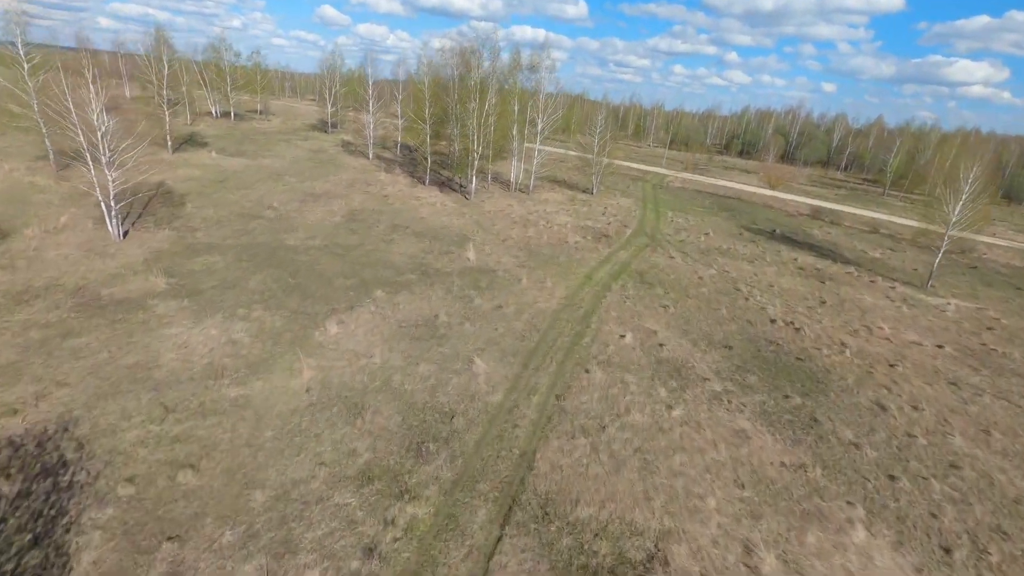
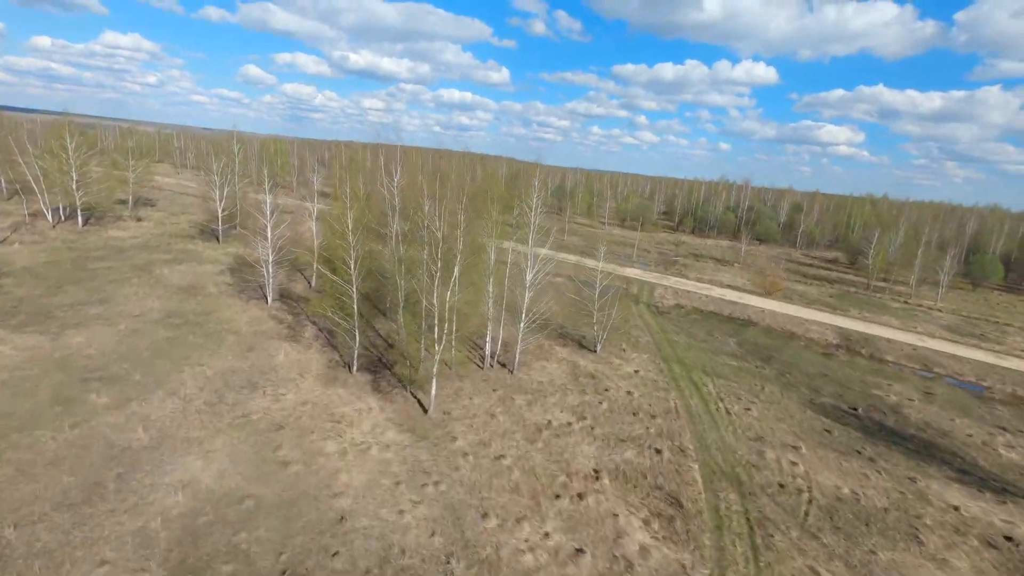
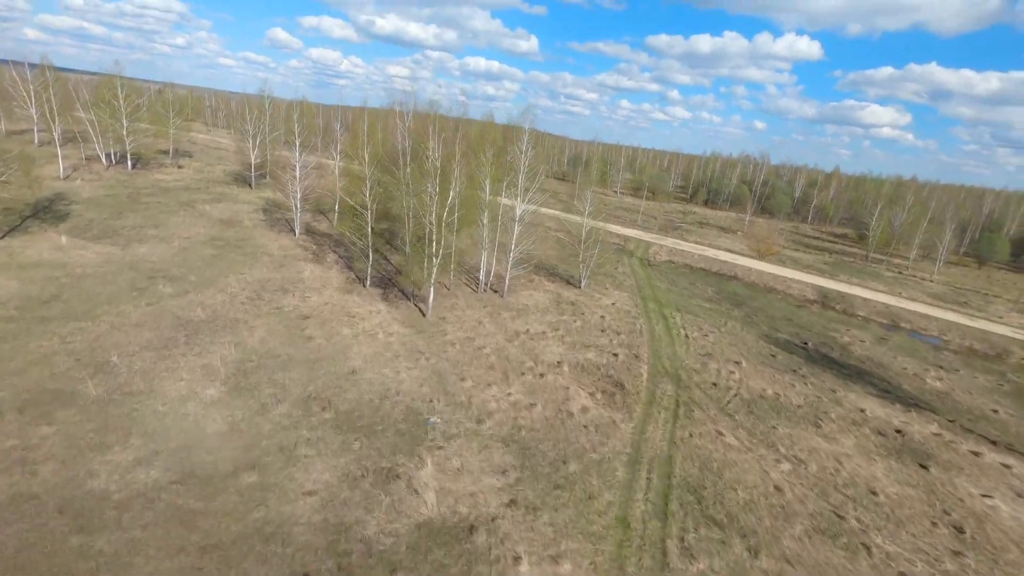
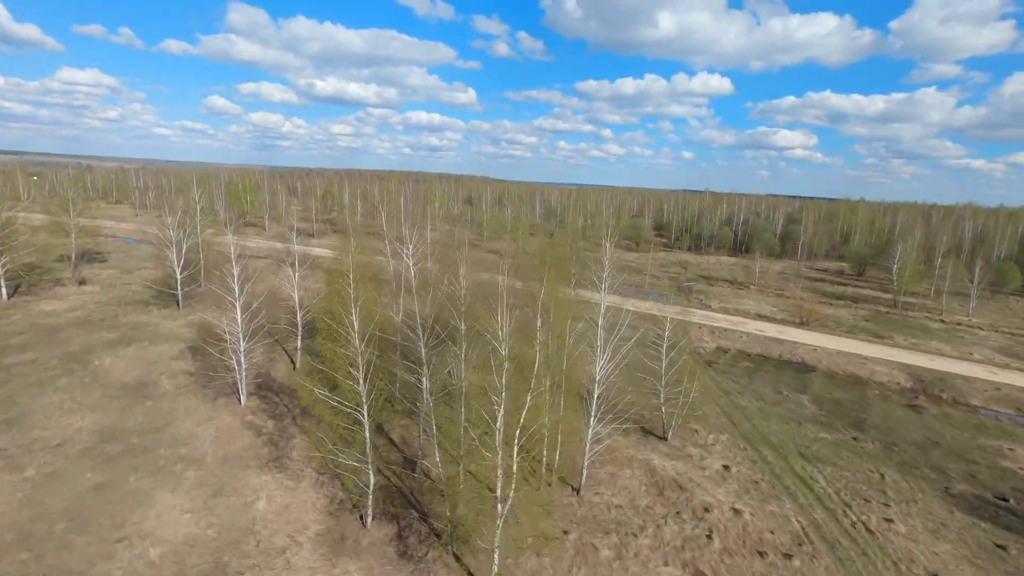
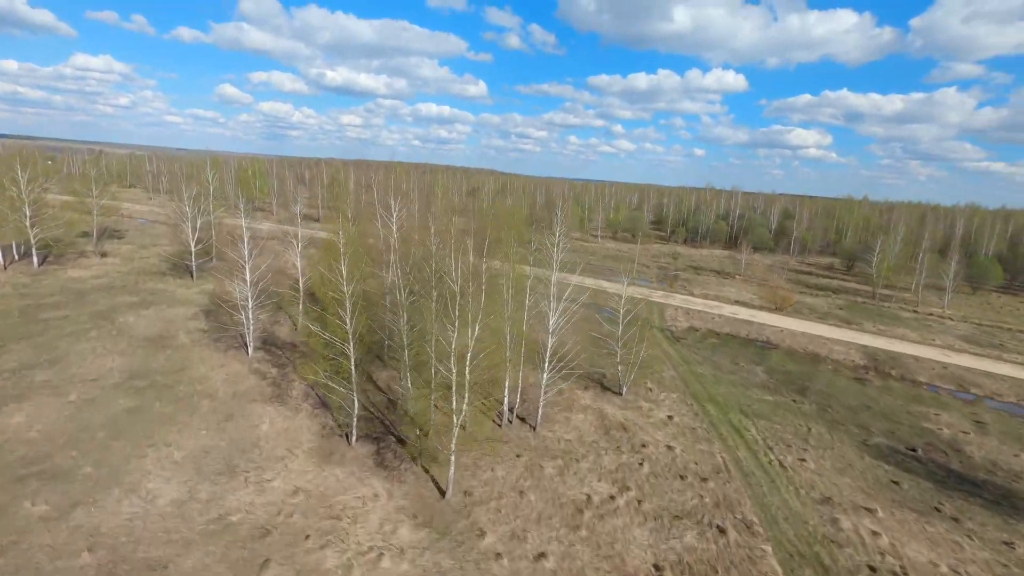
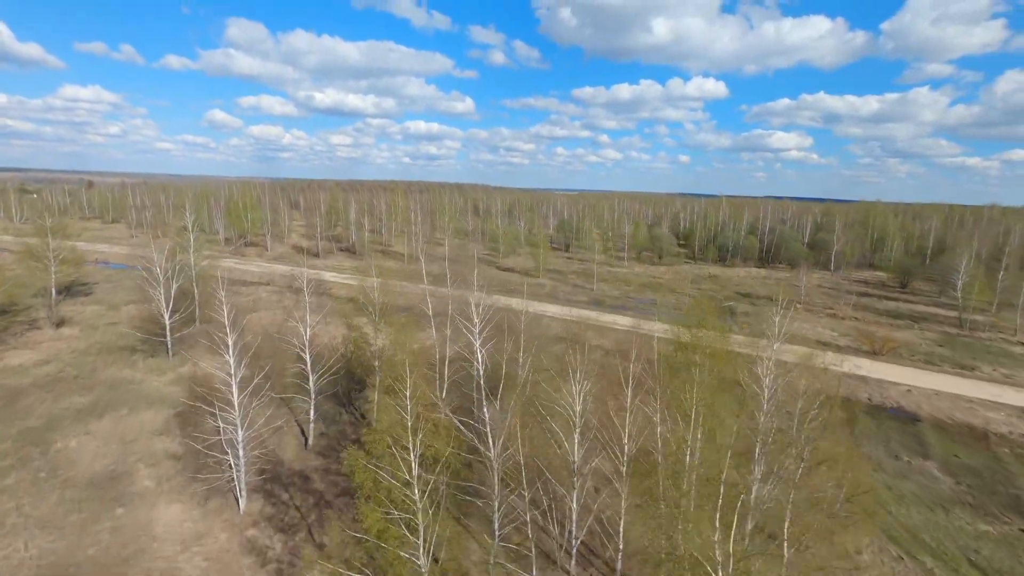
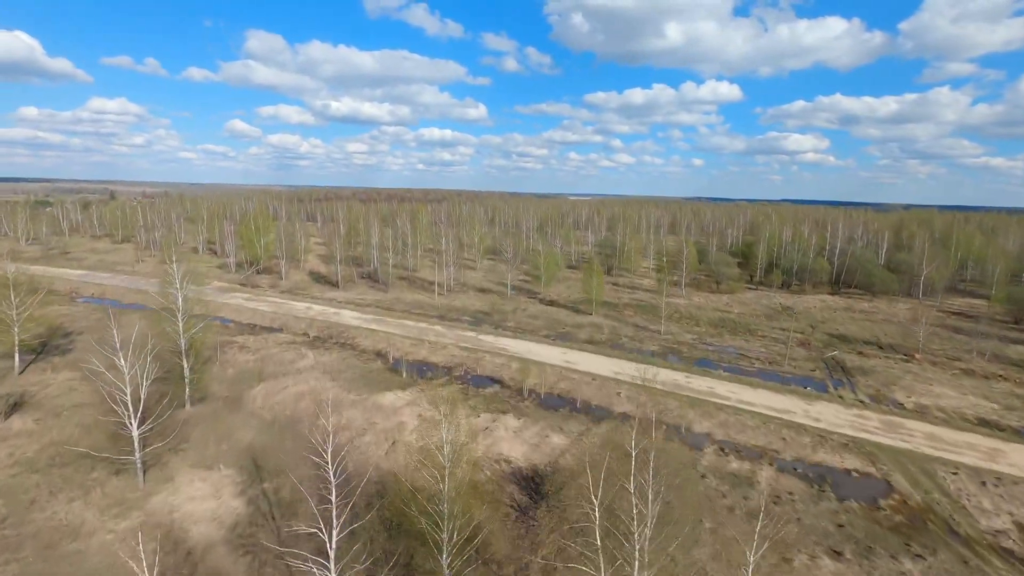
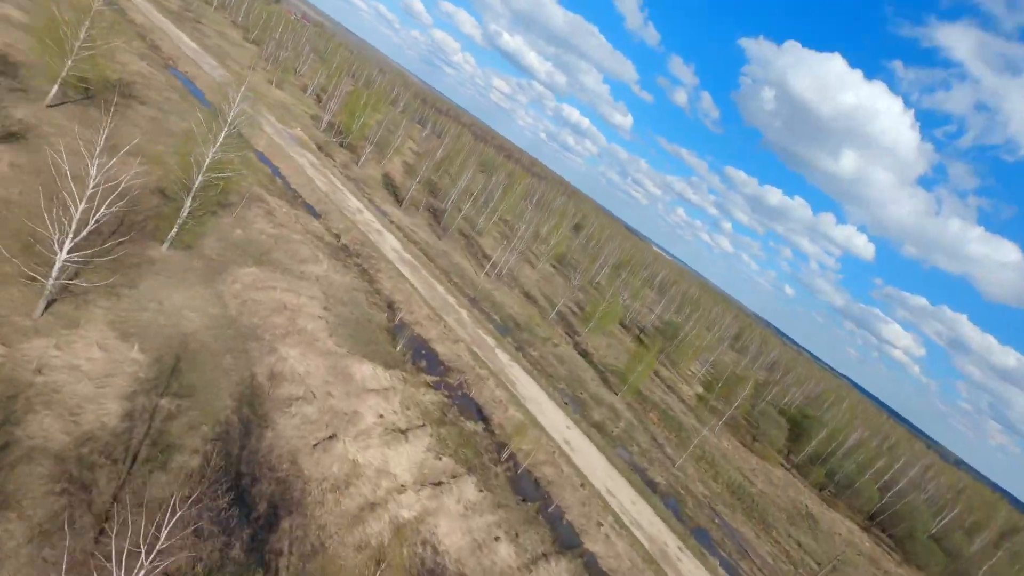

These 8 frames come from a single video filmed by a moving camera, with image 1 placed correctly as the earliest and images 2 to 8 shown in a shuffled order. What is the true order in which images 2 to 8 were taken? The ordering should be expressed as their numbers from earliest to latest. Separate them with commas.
3, 2, 5, 4, 6, 7, 8
